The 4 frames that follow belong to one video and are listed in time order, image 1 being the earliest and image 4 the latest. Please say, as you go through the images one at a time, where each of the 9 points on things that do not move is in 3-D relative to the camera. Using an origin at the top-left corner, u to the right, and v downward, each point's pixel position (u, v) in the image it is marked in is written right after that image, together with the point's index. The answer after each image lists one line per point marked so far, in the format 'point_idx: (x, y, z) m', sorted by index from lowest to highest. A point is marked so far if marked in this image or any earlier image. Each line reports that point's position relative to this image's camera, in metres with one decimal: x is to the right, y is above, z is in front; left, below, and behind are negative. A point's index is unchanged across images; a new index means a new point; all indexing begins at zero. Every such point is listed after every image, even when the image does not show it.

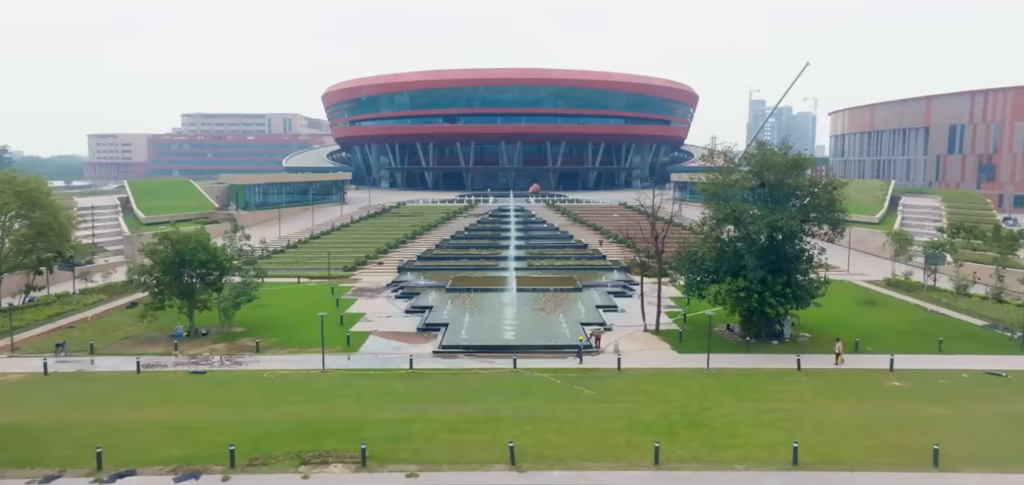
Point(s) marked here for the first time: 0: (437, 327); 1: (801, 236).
0: (-2.3, -2.6, +20.0) m
1: (+7.9, +0.2, +17.8) m
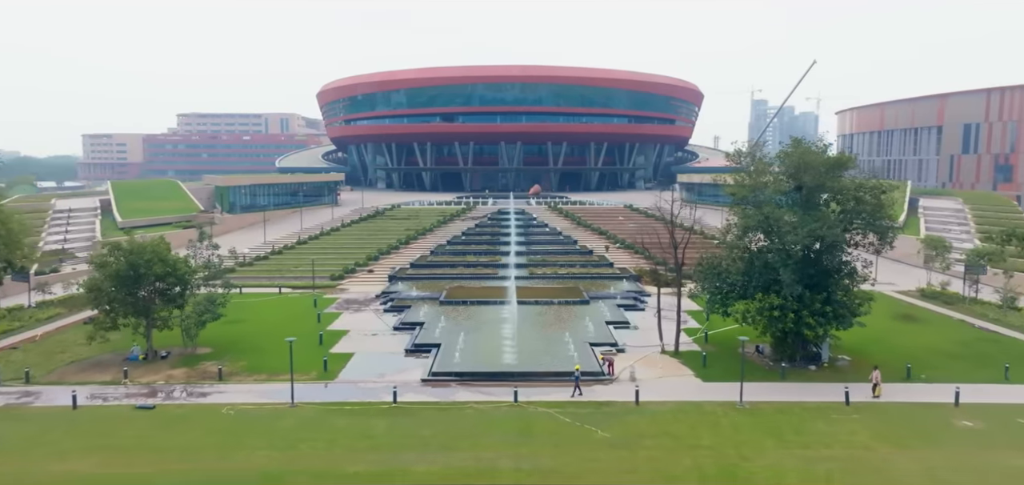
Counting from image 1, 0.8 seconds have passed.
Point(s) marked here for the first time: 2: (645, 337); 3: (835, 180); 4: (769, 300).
0: (-2.3, -2.9, +17.7) m
1: (+7.9, -0.1, +15.5) m
2: (+3.8, -2.7, +18.7) m
3: (+7.6, +1.5, +15.3) m
4: (+6.2, -1.4, +15.6) m
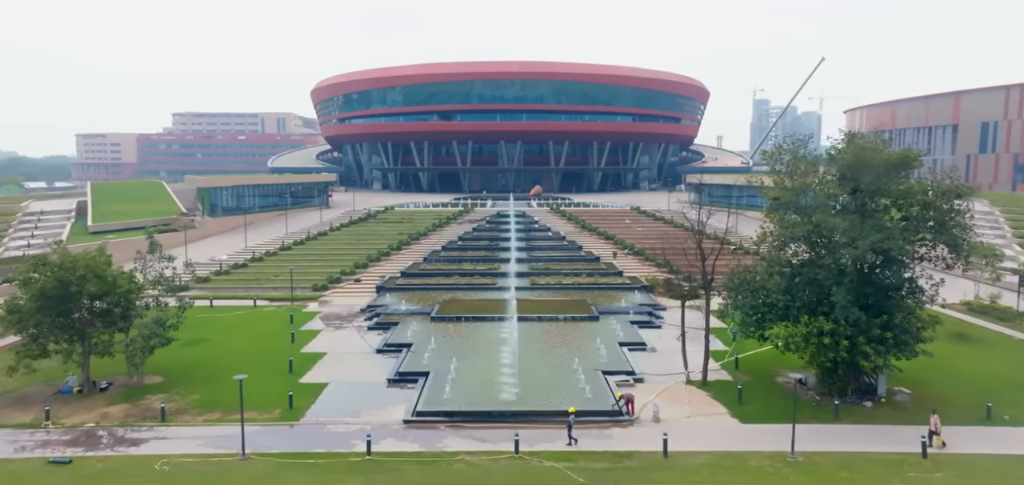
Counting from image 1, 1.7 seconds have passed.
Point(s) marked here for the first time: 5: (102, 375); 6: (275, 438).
0: (-2.3, -3.1, +15.3) m
1: (+7.9, -0.4, +13.1) m
2: (+3.8, -3.0, +16.2) m
3: (+7.6, +1.2, +12.8) m
4: (+6.2, -1.6, +13.1) m
5: (-9.4, -3.0, +14.9) m
6: (-4.4, -3.6, +12.1) m
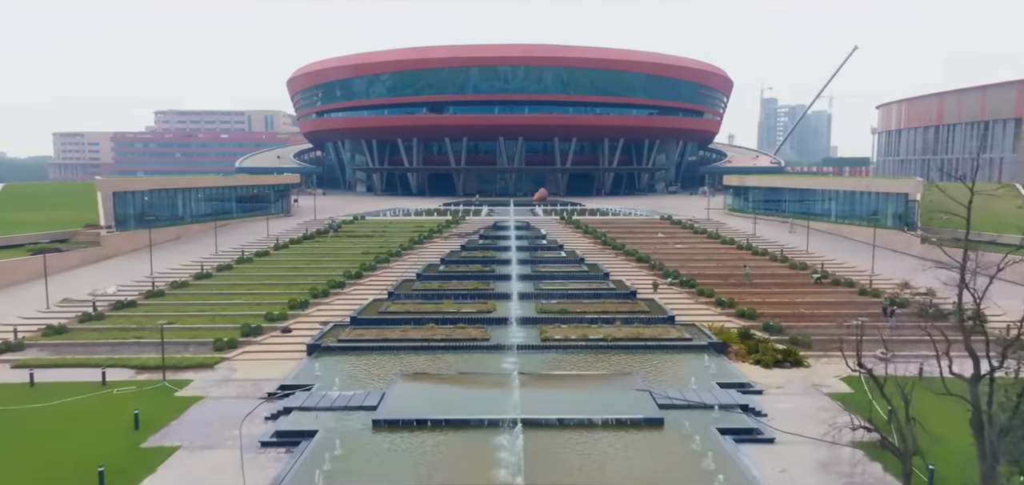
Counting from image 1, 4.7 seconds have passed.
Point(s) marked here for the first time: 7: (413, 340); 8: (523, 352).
0: (-2.3, -4.0, +6.7) m
1: (+8.0, -1.3, +4.5) m
2: (+3.9, -3.9, +7.6) m
3: (+7.7, +0.3, +4.2) m
4: (+6.2, -2.5, +4.5) m
5: (-9.4, -3.9, +6.3) m
6: (-4.4, -4.5, +3.5) m
7: (-2.6, -2.6, +16.8) m
8: (+0.3, -2.7, +16.0) m
